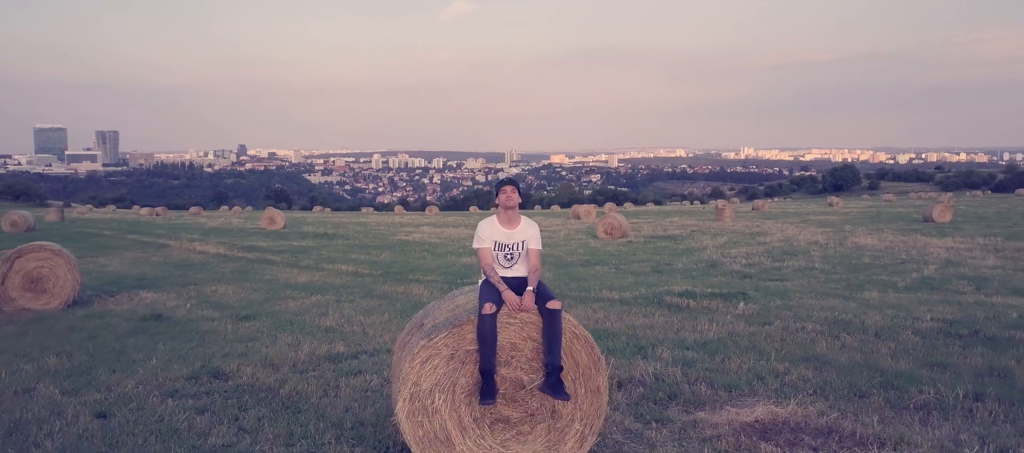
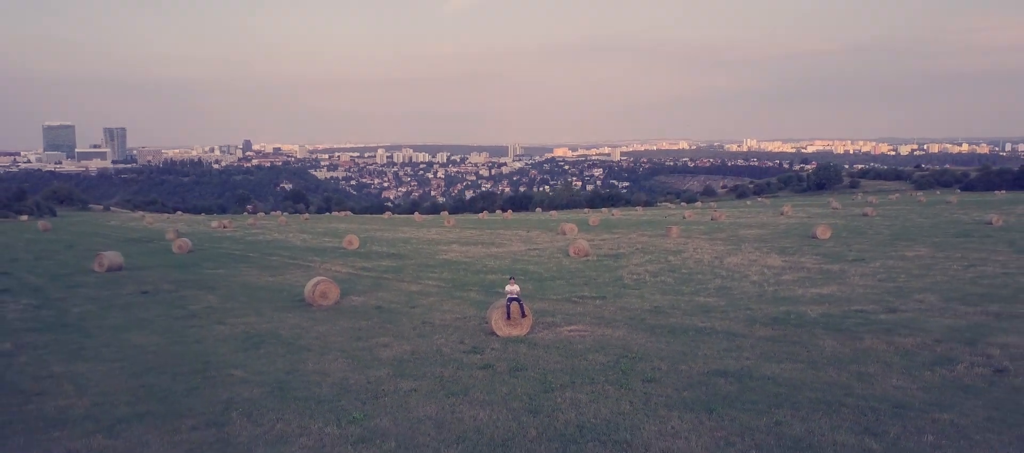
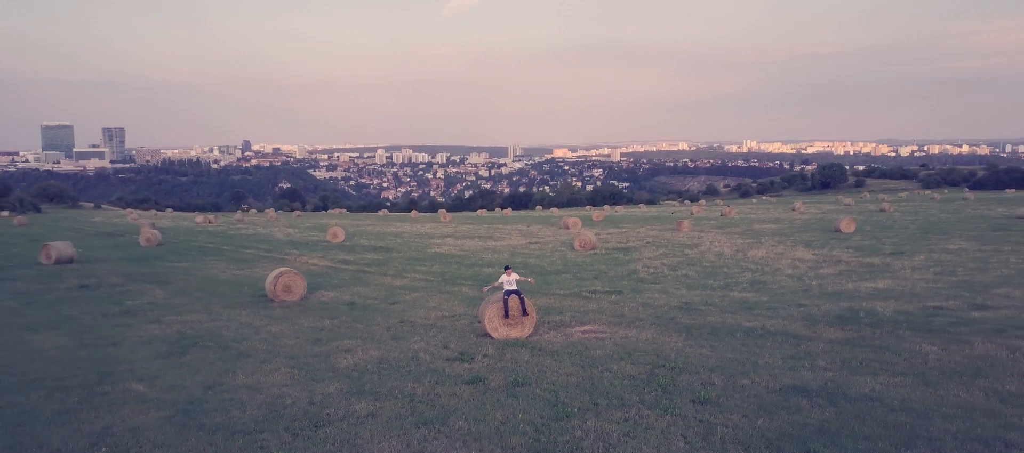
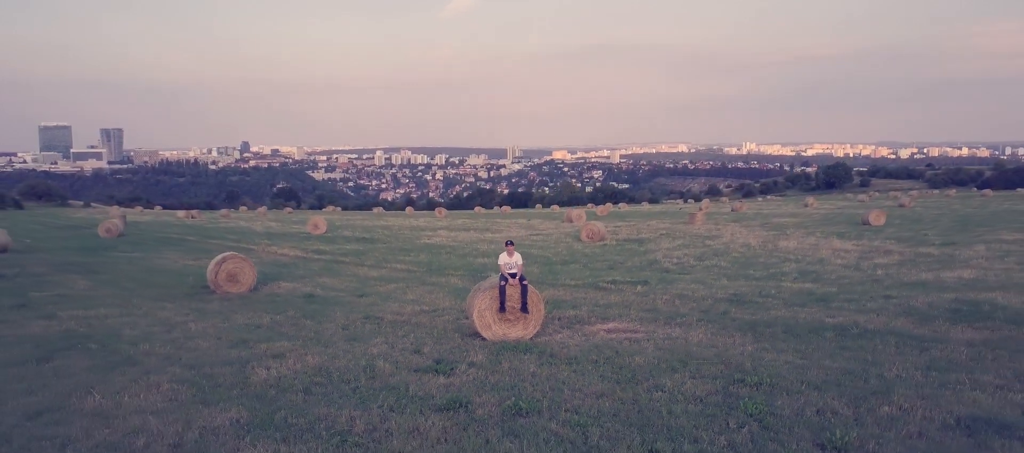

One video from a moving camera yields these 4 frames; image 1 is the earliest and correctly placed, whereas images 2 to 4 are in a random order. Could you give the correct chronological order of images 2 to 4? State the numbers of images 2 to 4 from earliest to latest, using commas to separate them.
4, 3, 2
